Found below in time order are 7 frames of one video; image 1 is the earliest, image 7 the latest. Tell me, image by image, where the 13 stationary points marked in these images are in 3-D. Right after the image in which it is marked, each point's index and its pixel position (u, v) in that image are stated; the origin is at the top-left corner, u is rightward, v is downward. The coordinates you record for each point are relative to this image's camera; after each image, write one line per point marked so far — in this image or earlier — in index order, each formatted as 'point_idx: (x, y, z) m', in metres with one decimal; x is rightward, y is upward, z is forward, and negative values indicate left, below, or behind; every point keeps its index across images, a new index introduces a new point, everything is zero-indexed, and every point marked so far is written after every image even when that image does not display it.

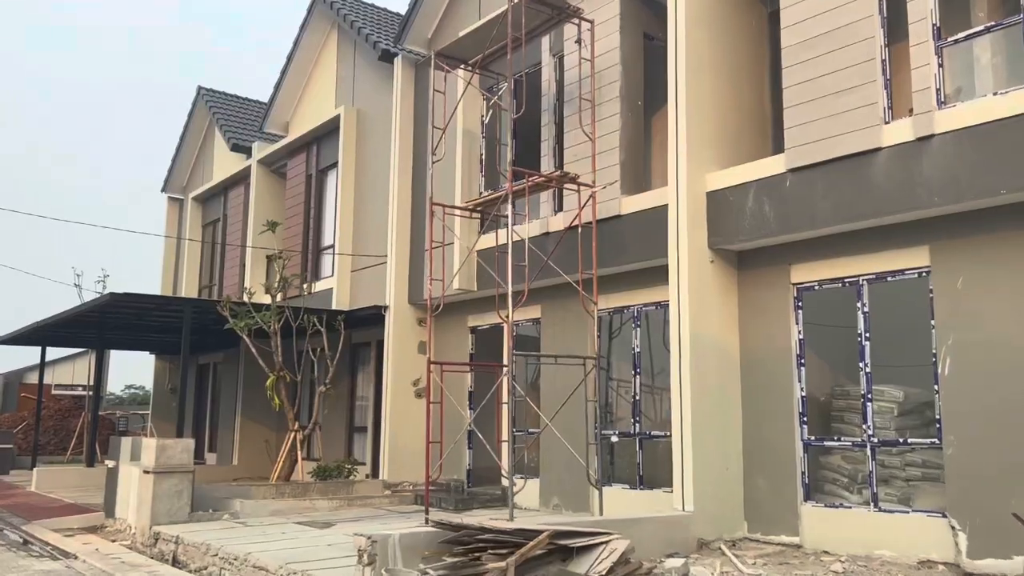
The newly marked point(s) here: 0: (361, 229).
0: (-2.7, +1.1, +14.7) m
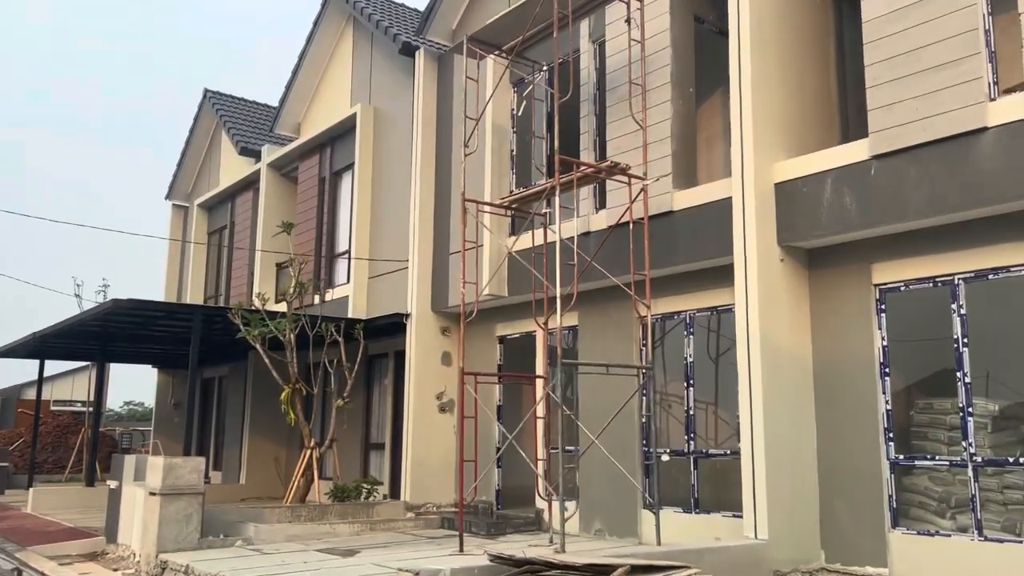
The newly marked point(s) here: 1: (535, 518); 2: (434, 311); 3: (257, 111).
0: (-2.3, +0.9, +13.8) m
1: (+0.3, -3.0, +10.7) m
2: (-1.2, -0.4, +12.4) m
3: (-6.0, +4.2, +19.4) m
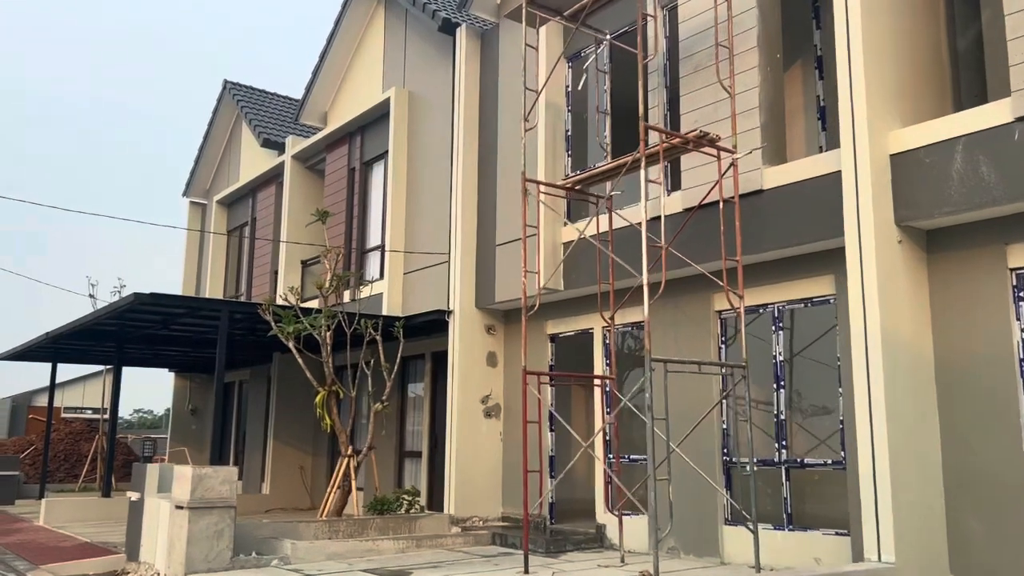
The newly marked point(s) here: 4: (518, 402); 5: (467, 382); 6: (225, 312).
0: (-1.6, +1.0, +12.9) m
1: (+1.0, -2.9, +9.7) m
2: (-0.5, -0.3, +11.4) m
3: (-5.2, +4.2, +18.5) m
4: (+0.1, -1.6, +11.2) m
5: (-0.6, -1.3, +11.1) m
6: (-3.7, -0.3, +10.6) m
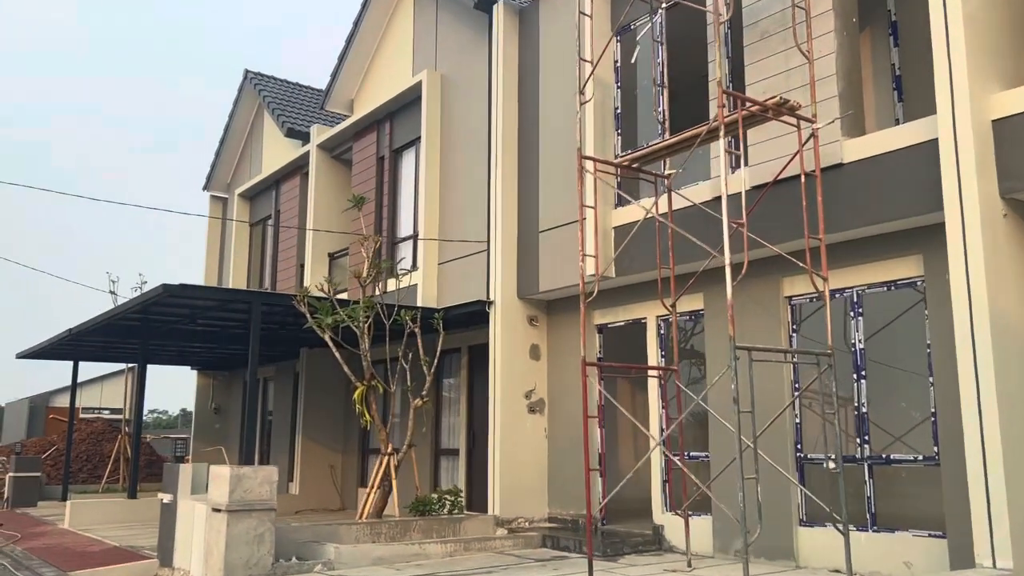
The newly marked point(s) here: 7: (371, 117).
0: (-1.0, +1.1, +12.4) m
1: (+1.6, -2.7, +9.1) m
2: (+0.1, -0.1, +10.9) m
3: (-4.6, +4.3, +18.0) m
4: (+0.7, -1.4, +10.6) m
5: (0.0, -1.1, +10.6) m
6: (-3.1, -0.2, +10.1) m
7: (-2.5, +3.0, +14.3) m
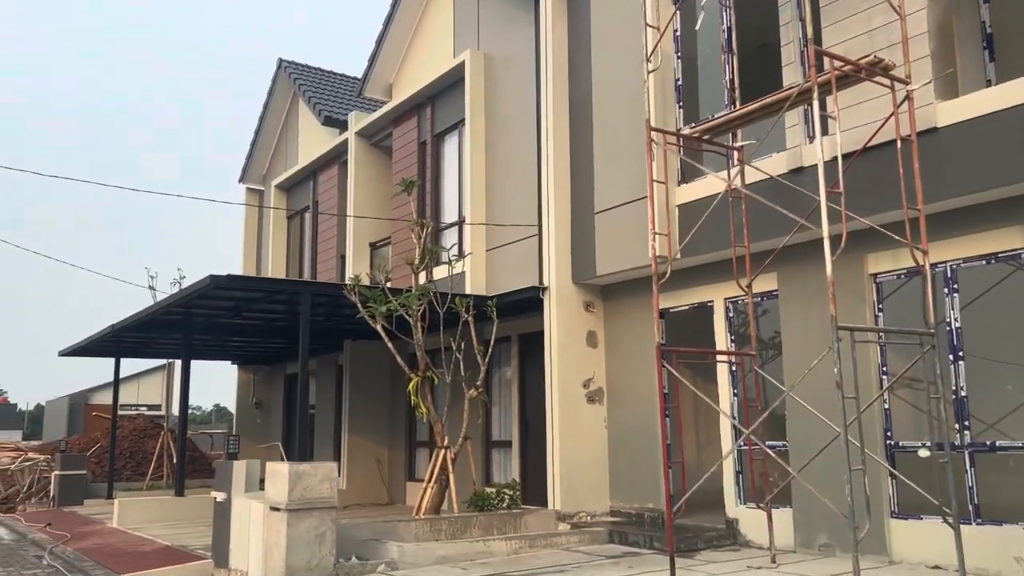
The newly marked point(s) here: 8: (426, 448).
0: (-0.3, +1.3, +11.9) m
1: (+2.2, -2.5, +8.6) m
2: (+0.8, +0.1, +10.4) m
3: (-3.8, +4.5, +17.7) m
4: (+1.4, -1.2, +10.2) m
5: (+0.7, -0.9, +10.2) m
6: (-2.4, -0.1, +9.8) m
7: (-1.7, +3.1, +13.9) m
8: (-1.5, -2.7, +13.9) m
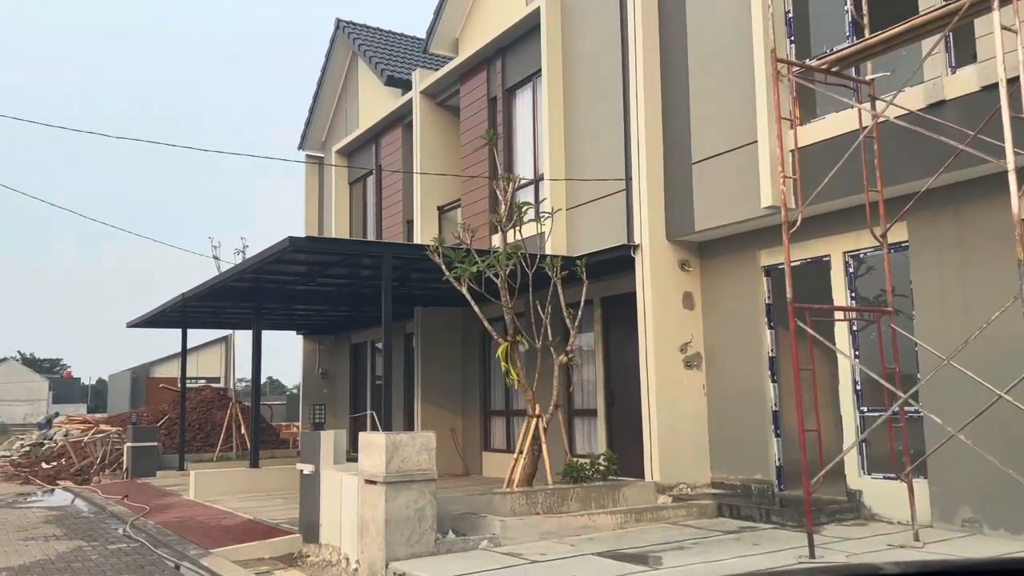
0: (+0.9, +1.8, +11.2) m
1: (+3.3, -2.0, +7.9) m
2: (+1.8, +0.6, +9.7) m
3: (-2.4, +5.2, +17.1) m
4: (+2.4, -0.7, +9.5) m
5: (+1.7, -0.5, +9.5) m
6: (-1.4, +0.4, +9.3) m
7: (-0.5, +3.7, +13.2) m
8: (-0.2, -2.1, +13.4) m
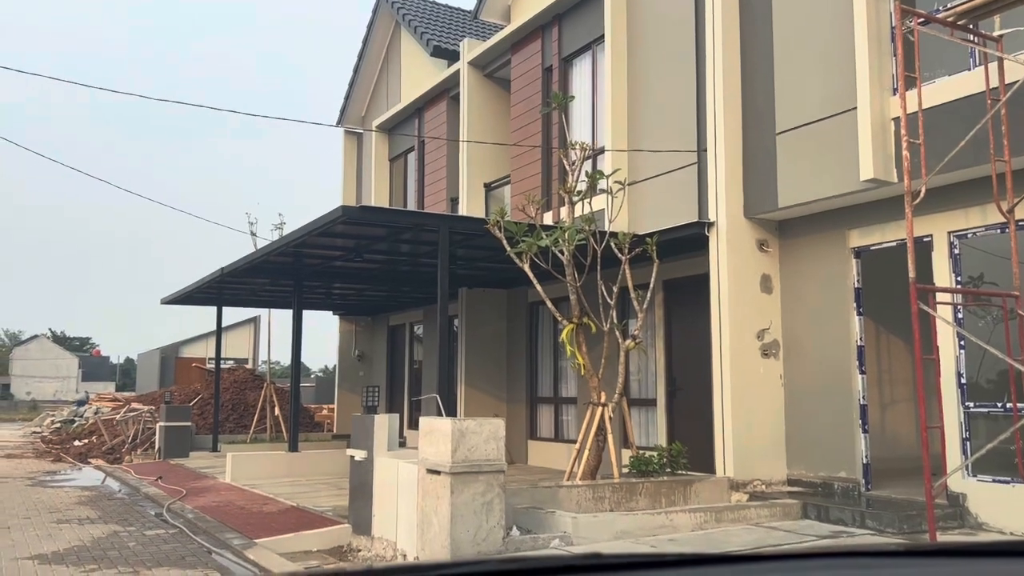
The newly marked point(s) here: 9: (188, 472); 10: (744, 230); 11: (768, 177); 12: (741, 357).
0: (+1.6, +2.1, +10.5) m
1: (+3.8, -1.9, +7.2) m
2: (+2.5, +0.8, +9.0) m
3: (-1.4, +5.5, +16.4) m
4: (+3.1, -0.5, +8.8) m
5: (+2.4, -0.2, +8.8) m
6: (-0.7, +0.6, +8.6) m
7: (+0.3, +4.0, +12.5) m
8: (+0.6, -1.8, +12.7) m
9: (-4.9, -2.8, +12.6) m
10: (+2.5, +0.6, +9.0) m
11: (+2.7, +1.2, +8.8) m
12: (+2.4, -0.7, +8.7) m
